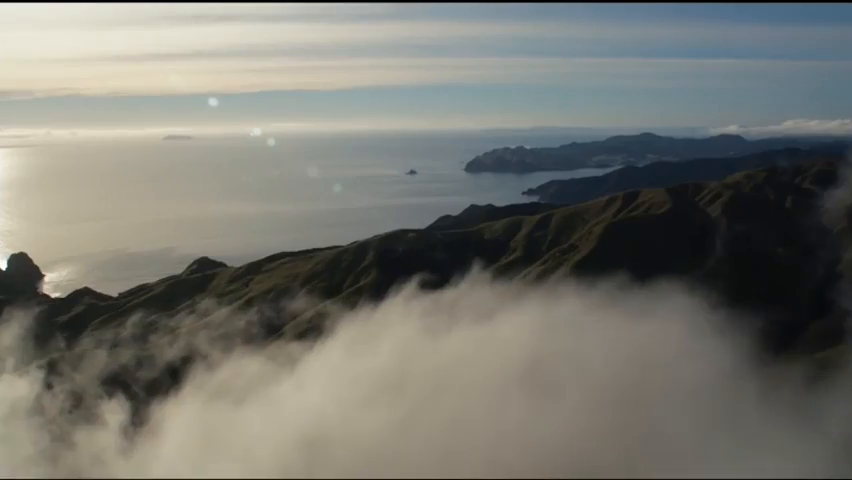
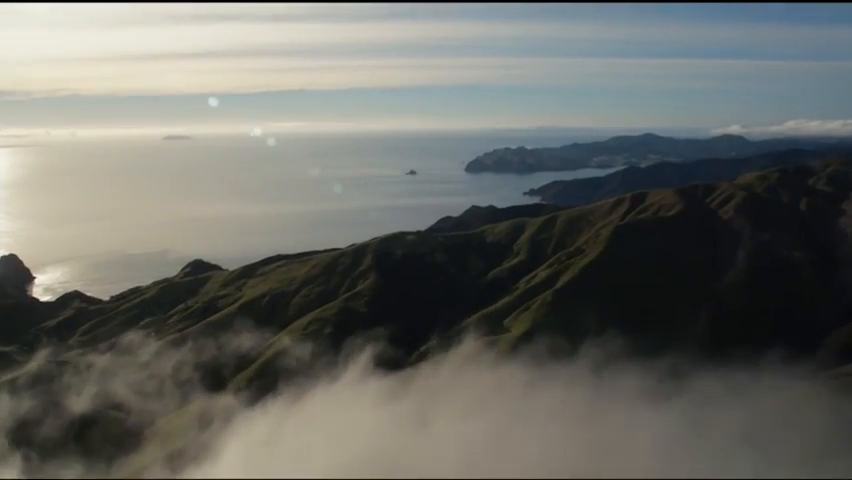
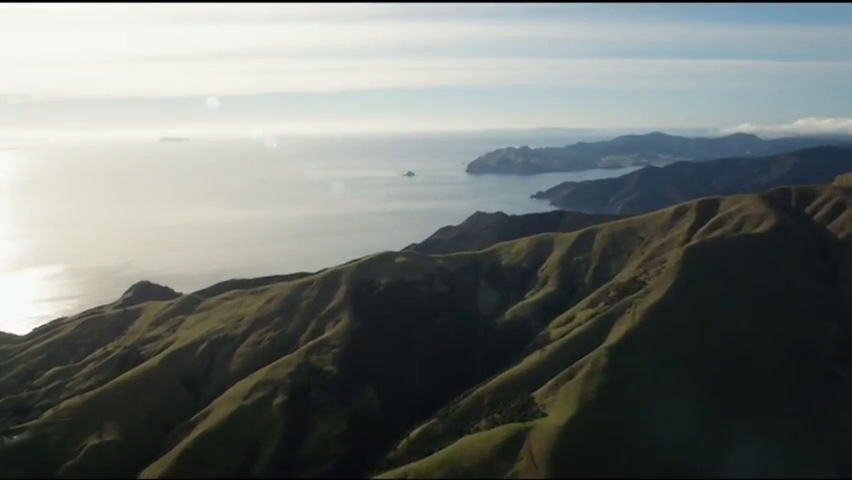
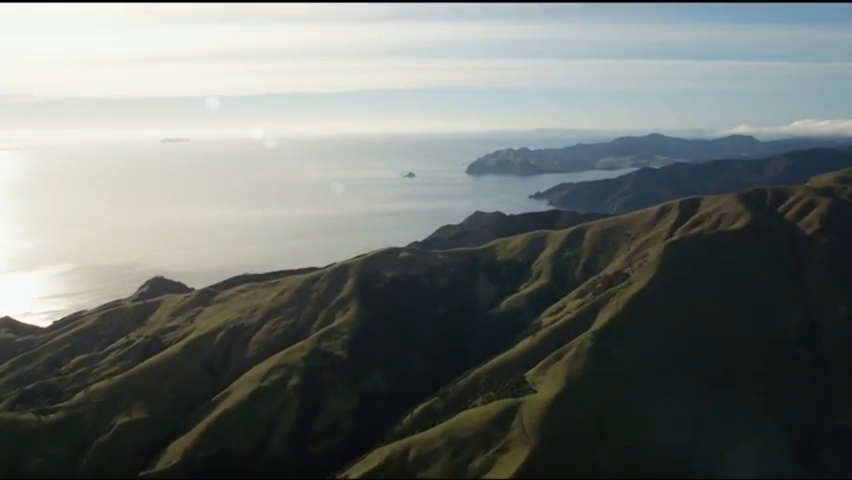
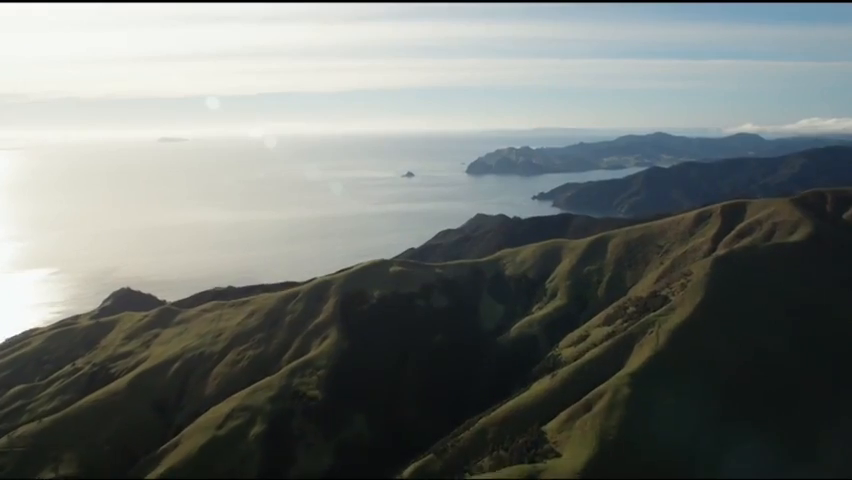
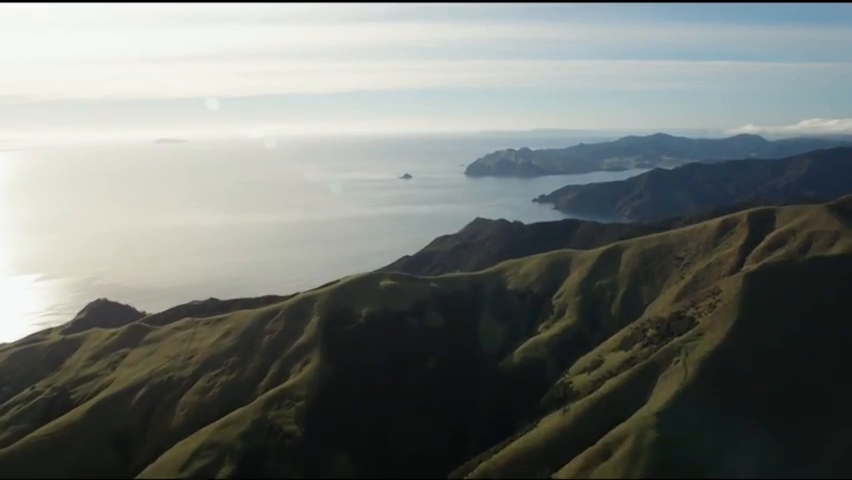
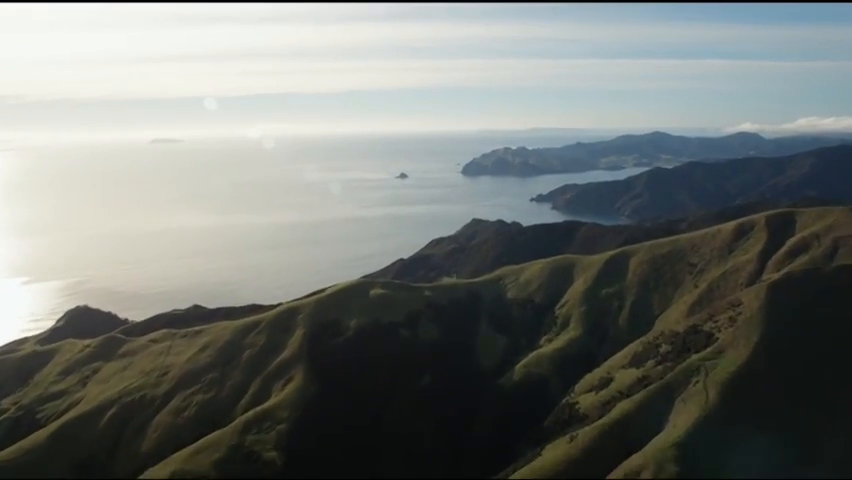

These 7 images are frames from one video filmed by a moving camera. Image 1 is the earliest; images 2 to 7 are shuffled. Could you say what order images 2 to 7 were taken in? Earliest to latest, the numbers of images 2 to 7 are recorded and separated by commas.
2, 4, 3, 5, 6, 7
